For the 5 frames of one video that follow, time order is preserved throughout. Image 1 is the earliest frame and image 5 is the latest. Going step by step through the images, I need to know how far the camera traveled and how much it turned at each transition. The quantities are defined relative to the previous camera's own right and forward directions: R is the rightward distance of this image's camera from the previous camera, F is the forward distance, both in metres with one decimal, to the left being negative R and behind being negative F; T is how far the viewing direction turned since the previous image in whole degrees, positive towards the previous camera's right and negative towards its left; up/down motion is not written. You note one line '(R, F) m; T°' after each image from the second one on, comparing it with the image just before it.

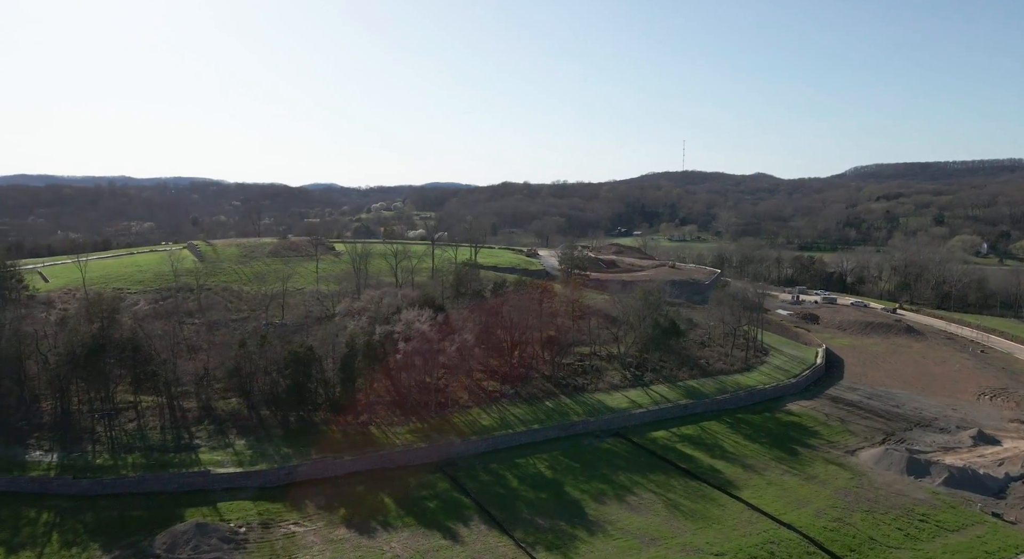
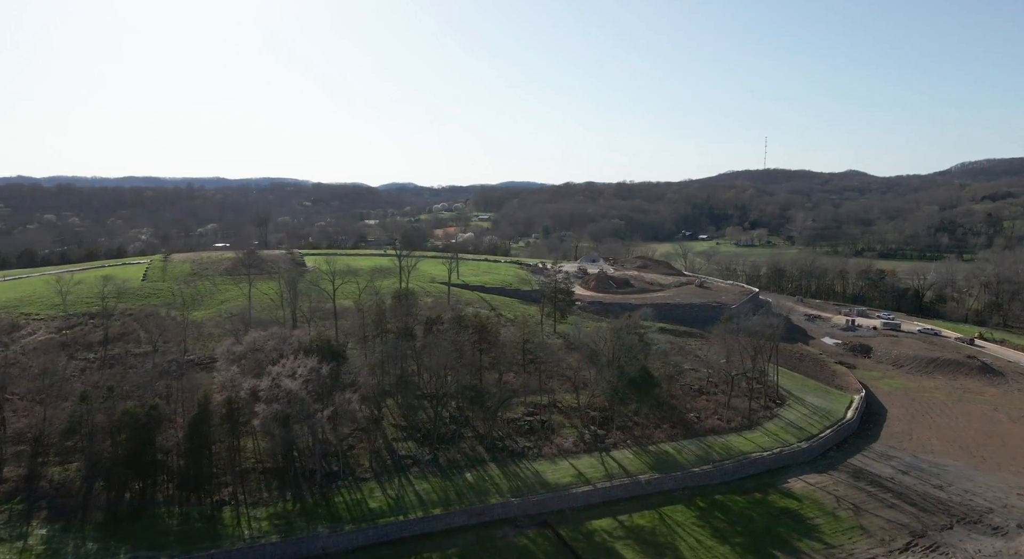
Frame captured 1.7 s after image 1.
(+6.8, +7.1) m; -6°
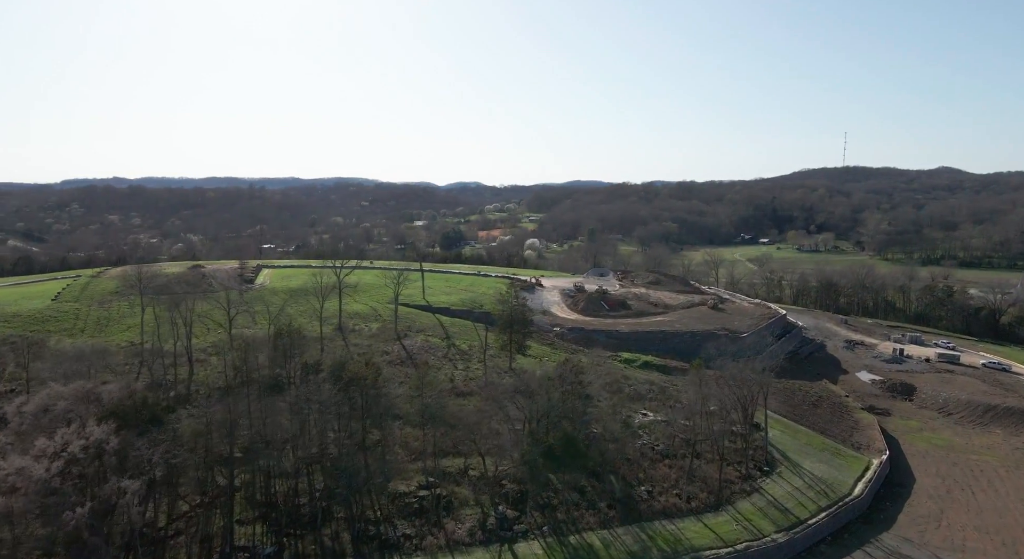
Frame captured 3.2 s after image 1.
(+7.0, +7.0) m; -6°
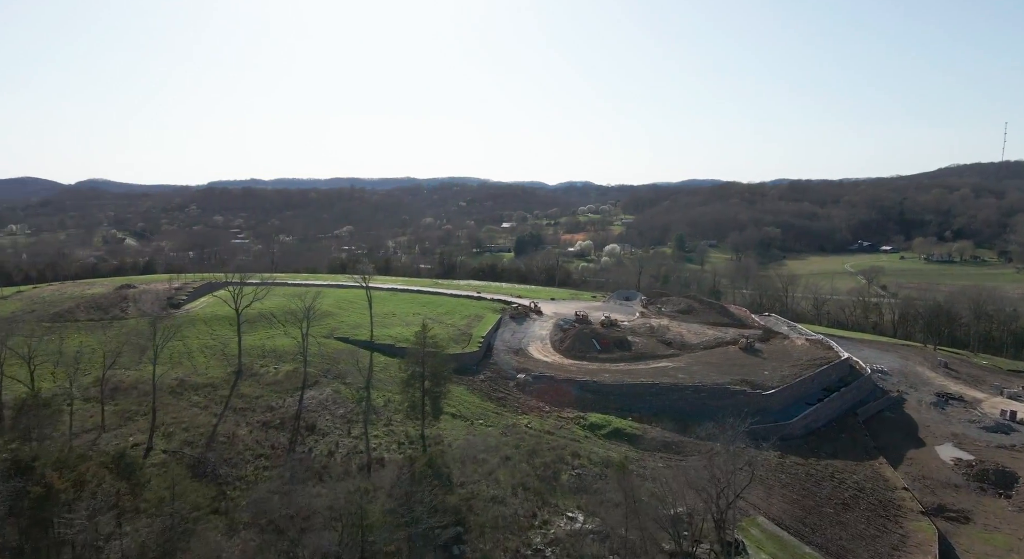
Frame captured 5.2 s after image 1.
(+9.1, +9.9) m; -10°
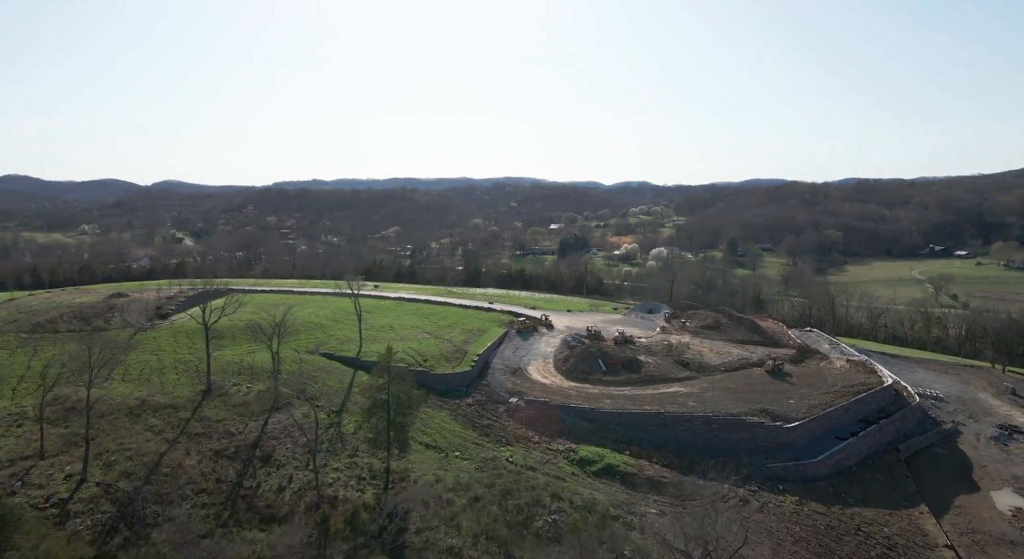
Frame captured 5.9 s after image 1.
(+3.4, +3.4) m; -5°
